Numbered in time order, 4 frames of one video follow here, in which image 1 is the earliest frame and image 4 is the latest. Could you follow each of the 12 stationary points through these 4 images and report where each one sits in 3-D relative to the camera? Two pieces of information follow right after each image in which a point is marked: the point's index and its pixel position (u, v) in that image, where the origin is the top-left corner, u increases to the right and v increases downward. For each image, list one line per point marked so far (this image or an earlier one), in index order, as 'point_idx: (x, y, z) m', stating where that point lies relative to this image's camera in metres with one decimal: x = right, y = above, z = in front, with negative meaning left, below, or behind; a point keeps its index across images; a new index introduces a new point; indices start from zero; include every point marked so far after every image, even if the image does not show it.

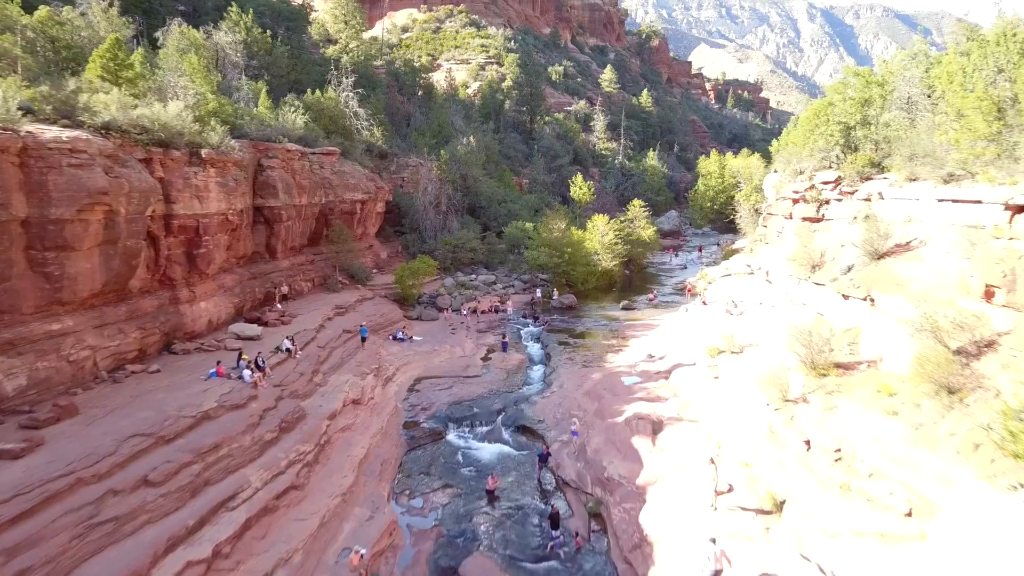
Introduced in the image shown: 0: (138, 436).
0: (-6.2, -2.5, +13.3) m
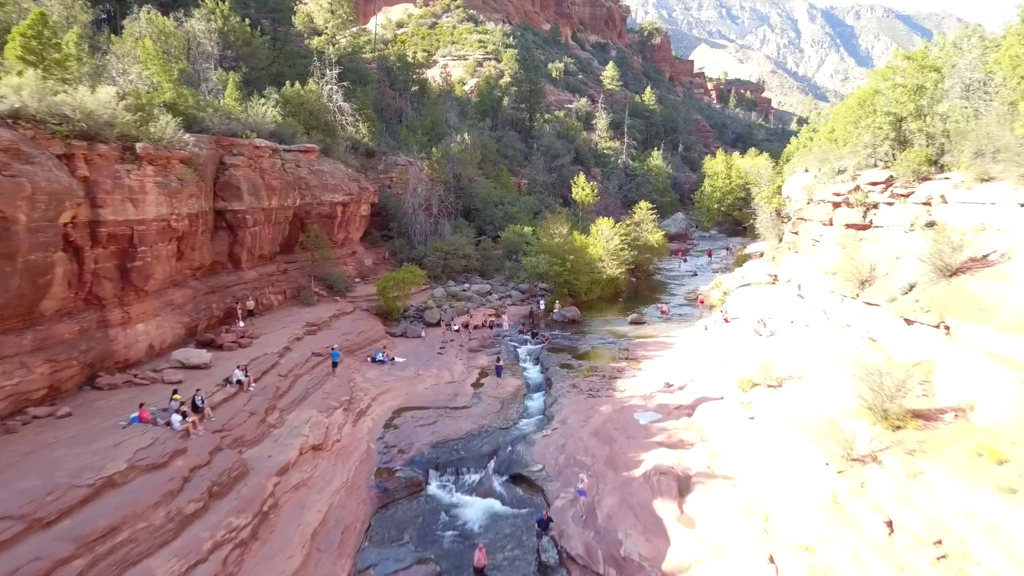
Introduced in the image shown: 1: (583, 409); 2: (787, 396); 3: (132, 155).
0: (-6.3, -2.9, +10.0) m
1: (+1.8, -3.0, +19.8) m
2: (+5.6, -2.2, +16.1) m
3: (-8.4, +2.9, +17.6) m
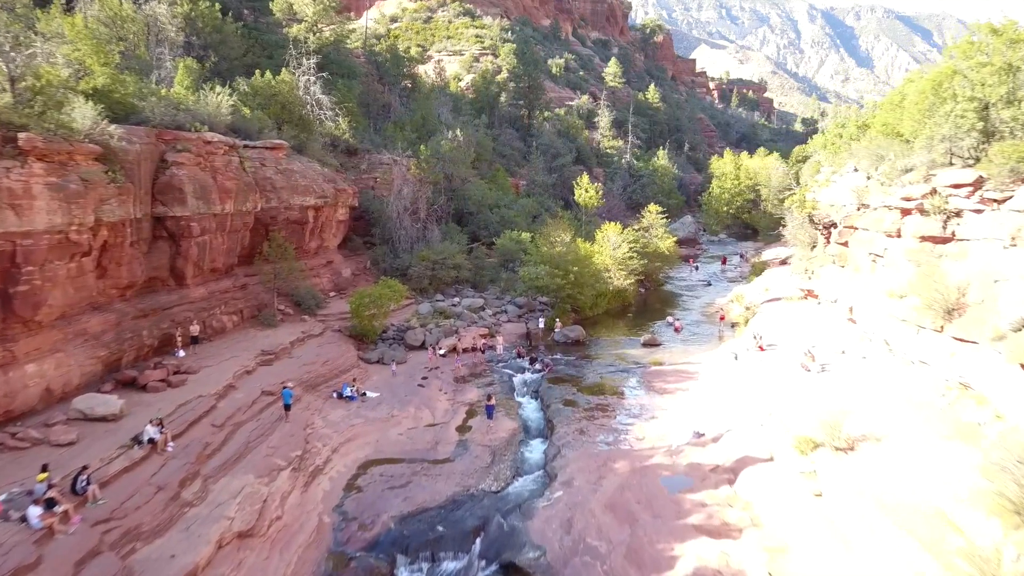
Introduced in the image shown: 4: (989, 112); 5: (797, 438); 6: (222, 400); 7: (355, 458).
0: (-6.5, -3.4, +6.1) m
1: (+1.6, -3.5, +15.9) m
2: (+5.4, -2.7, +12.3) m
3: (-8.5, +2.4, +13.8) m
4: (+10.3, +3.8, +17.4) m
5: (+4.9, -2.6, +13.9) m
6: (-6.0, -2.3, +16.7) m
7: (-3.3, -3.6, +16.9) m
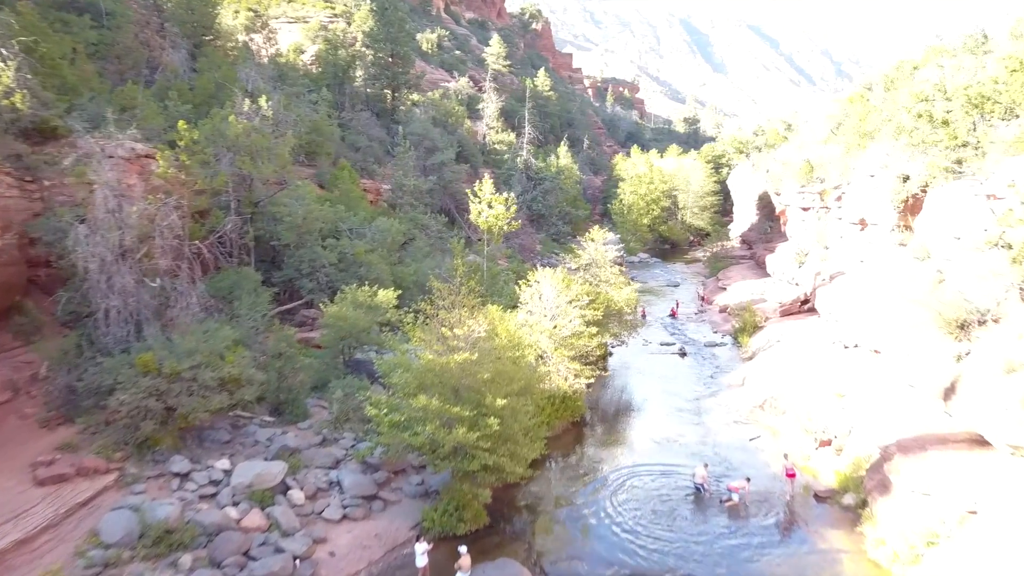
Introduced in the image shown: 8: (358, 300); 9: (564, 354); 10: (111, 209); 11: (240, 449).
0: (-5.2, -6.0, -11.5) m
1: (+1.3, -5.9, -0.5) m
2: (+5.6, -5.1, -3.5) m
3: (-8.5, -0.2, -4.2) m
4: (+9.5, +1.5, +2.4) m
5: (+4.8, -5.0, -1.9) m
6: (-6.4, -4.9, -1.0) m
7: (-3.8, -6.1, -0.3) m
8: (-3.5, -0.3, +18.2) m
9: (+1.2, -1.5, +17.7) m
10: (-8.0, +1.5, +15.9) m
11: (-4.8, -2.9, +14.2) m
